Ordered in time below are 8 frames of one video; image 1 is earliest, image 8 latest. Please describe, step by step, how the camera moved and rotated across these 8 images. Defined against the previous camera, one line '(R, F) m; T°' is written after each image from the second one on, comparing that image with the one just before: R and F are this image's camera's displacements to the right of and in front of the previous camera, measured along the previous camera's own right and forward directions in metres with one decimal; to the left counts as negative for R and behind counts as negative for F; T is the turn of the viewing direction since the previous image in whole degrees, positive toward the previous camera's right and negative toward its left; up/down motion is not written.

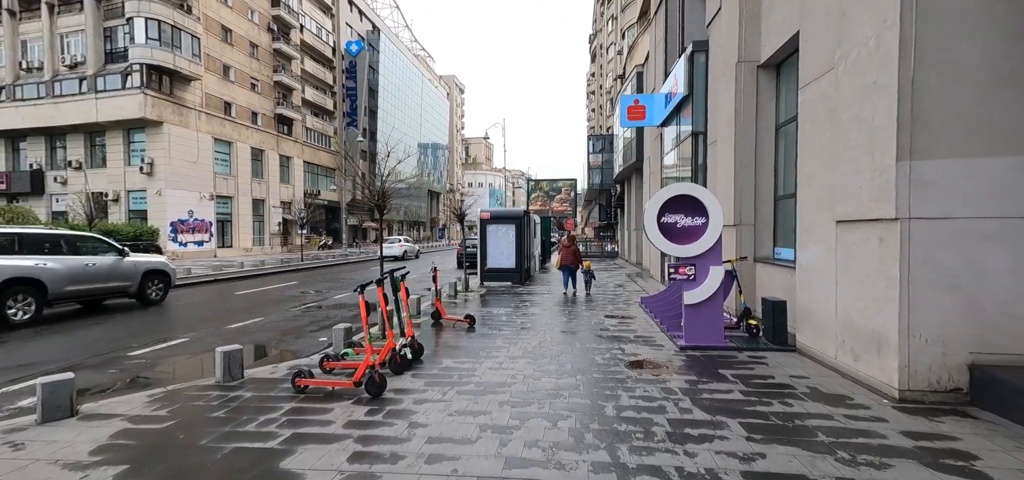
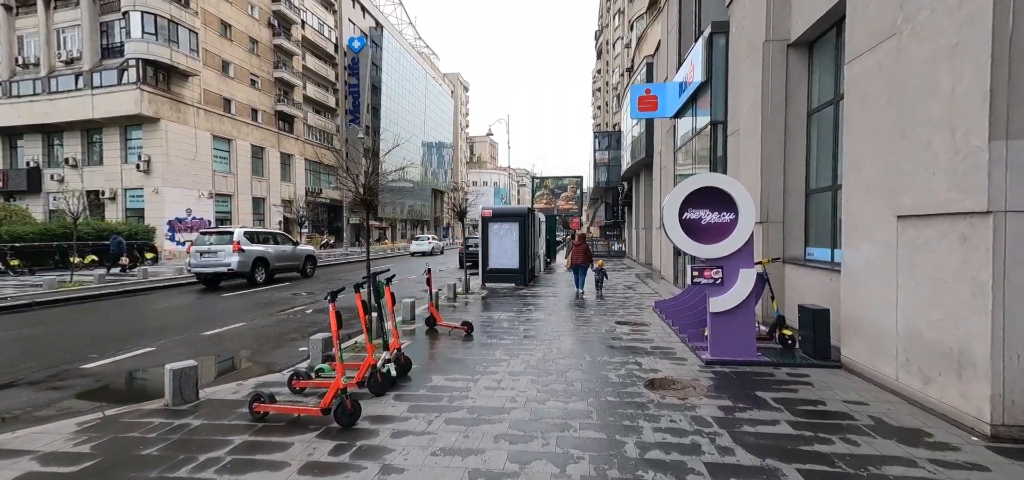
(+0.1, +0.8) m; -1°
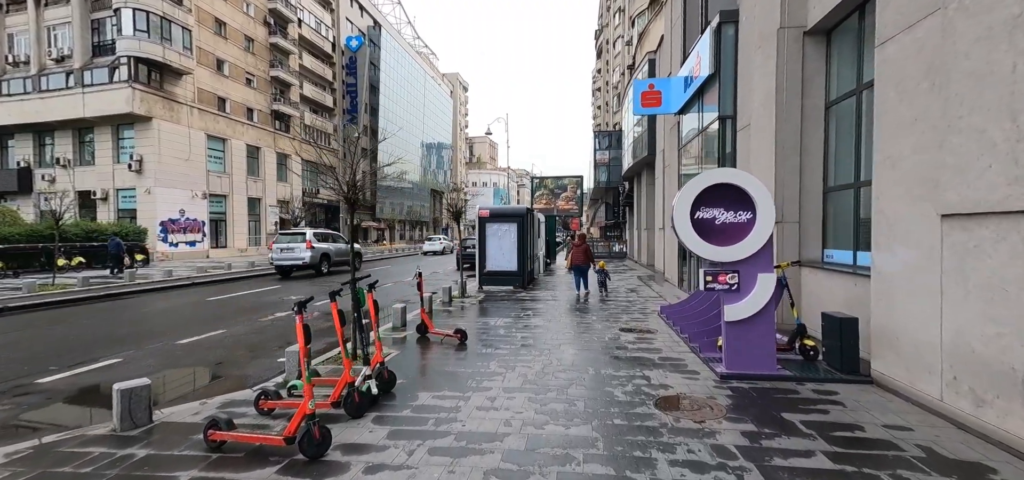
(0.0, +0.5) m; 0°
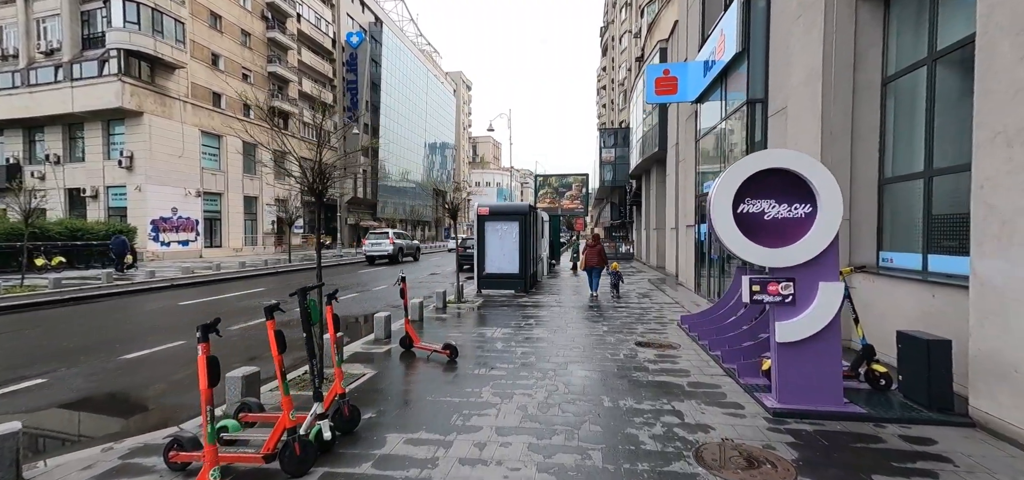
(+0.1, +1.1) m; 0°
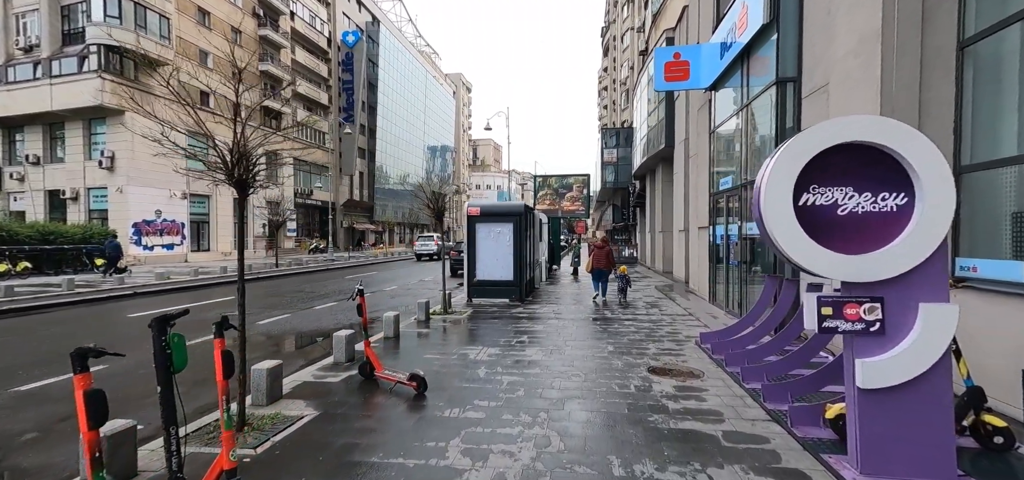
(+0.2, +1.3) m; 0°
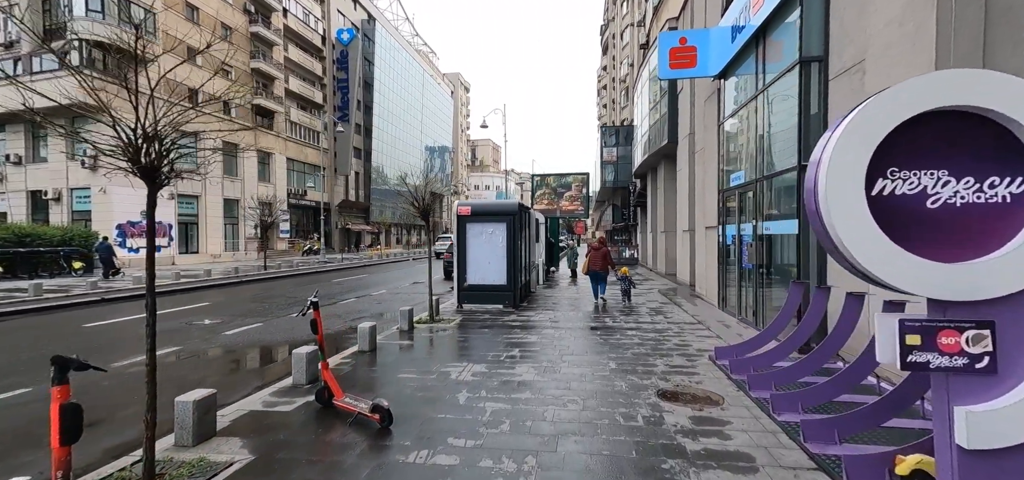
(+0.1, +0.9) m; 0°
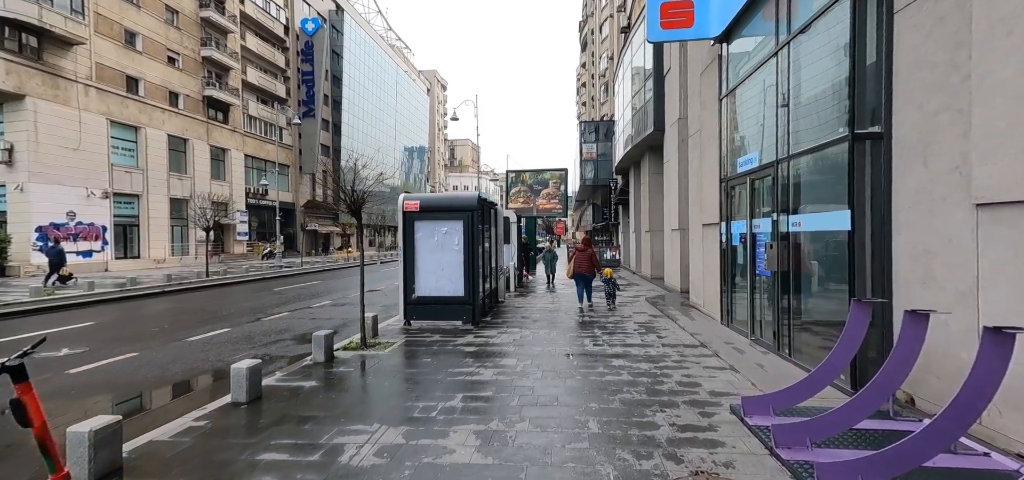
(+0.4, +2.1) m; +2°
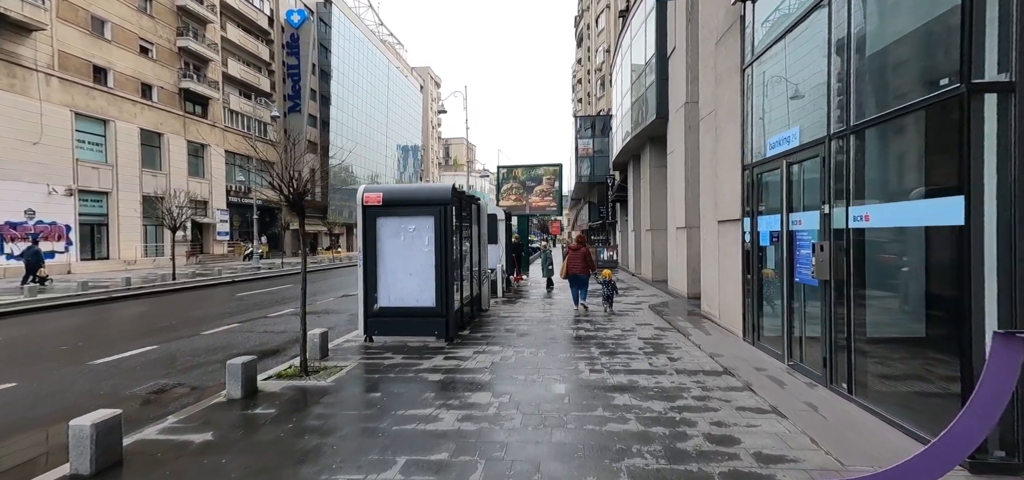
(+0.2, +1.5) m; 0°
